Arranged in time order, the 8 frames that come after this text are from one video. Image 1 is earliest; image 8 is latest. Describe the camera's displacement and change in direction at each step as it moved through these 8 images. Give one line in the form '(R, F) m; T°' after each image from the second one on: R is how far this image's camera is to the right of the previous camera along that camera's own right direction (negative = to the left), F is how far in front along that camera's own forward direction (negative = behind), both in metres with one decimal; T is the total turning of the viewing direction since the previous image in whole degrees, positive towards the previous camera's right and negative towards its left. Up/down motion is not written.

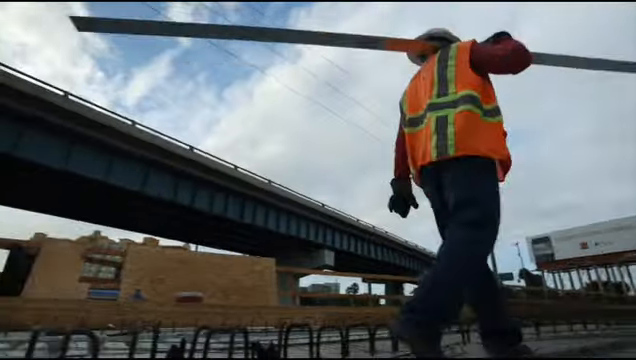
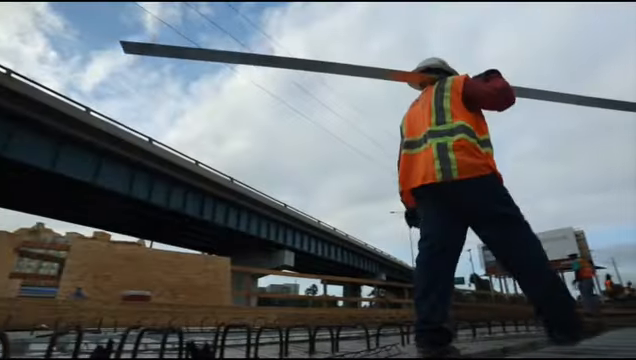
(0.0, 0.0) m; +6°
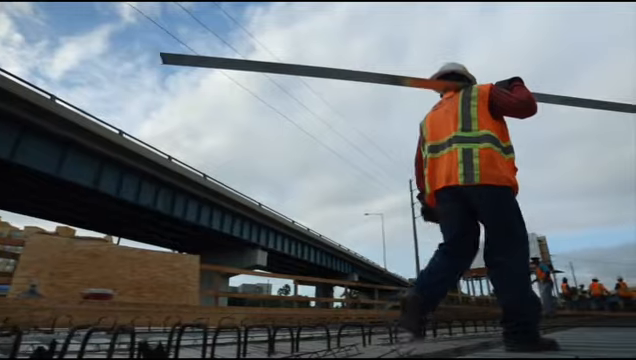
(+0.4, +0.4) m; +4°
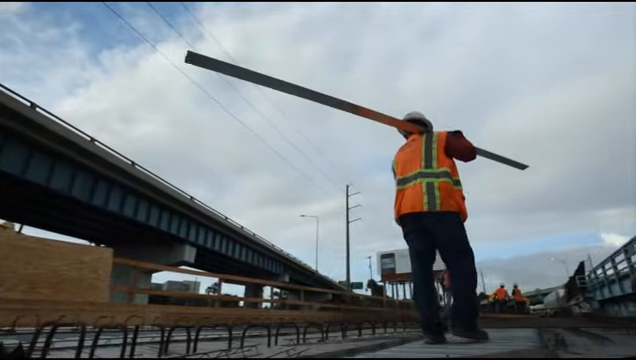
(-2.6, -2.7) m; +10°
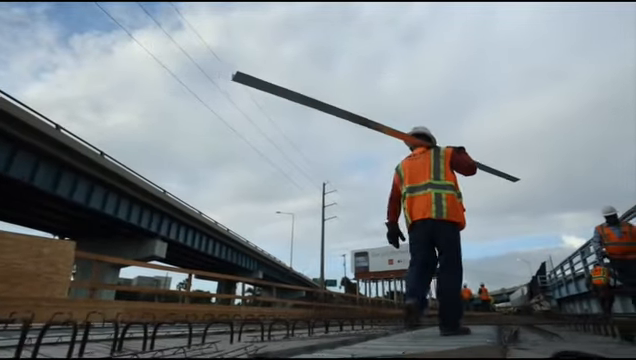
(+0.5, -0.2) m; +4°
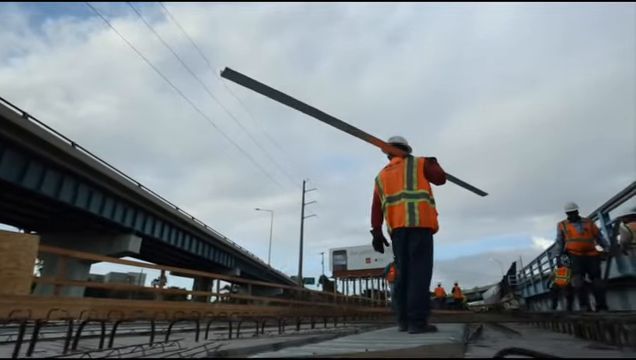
(+0.6, -0.1) m; +3°
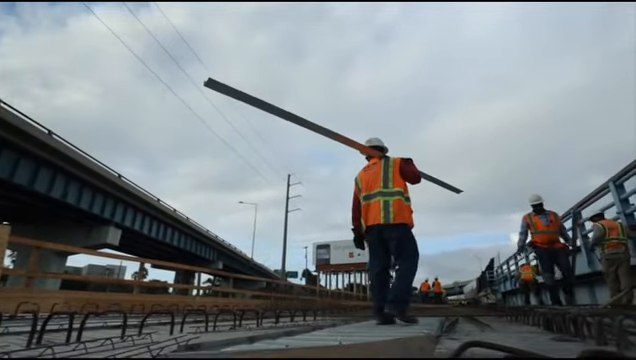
(+0.3, 0.0) m; +3°
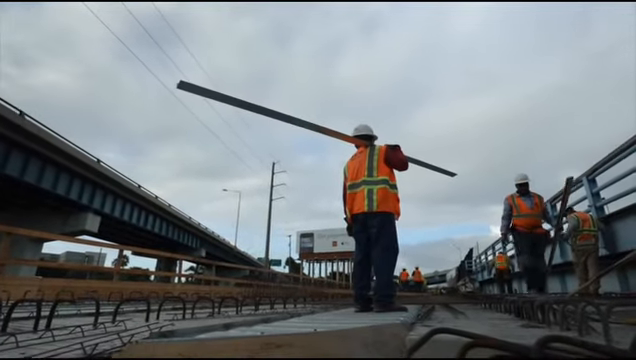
(+0.3, 0.0) m; +3°
